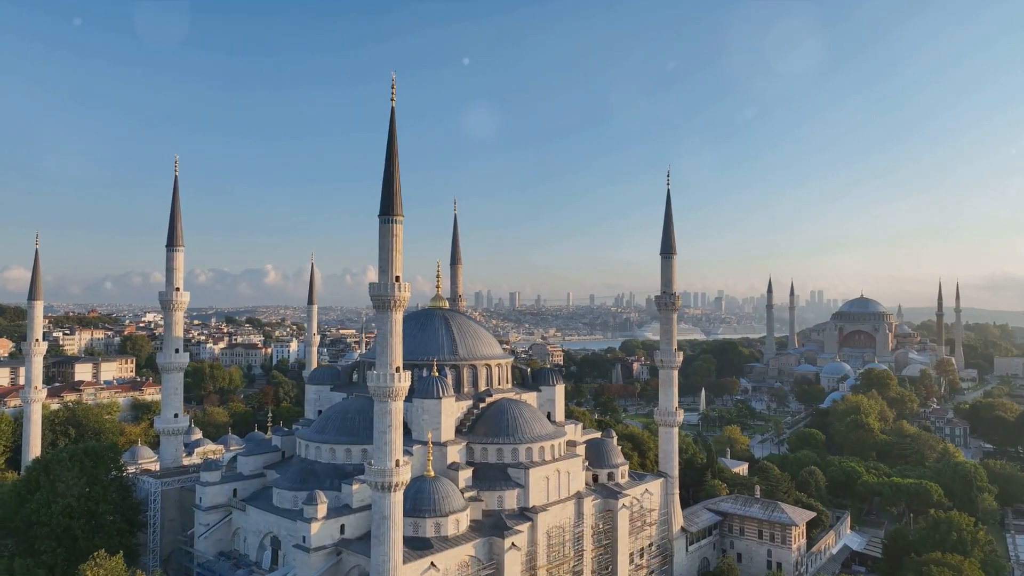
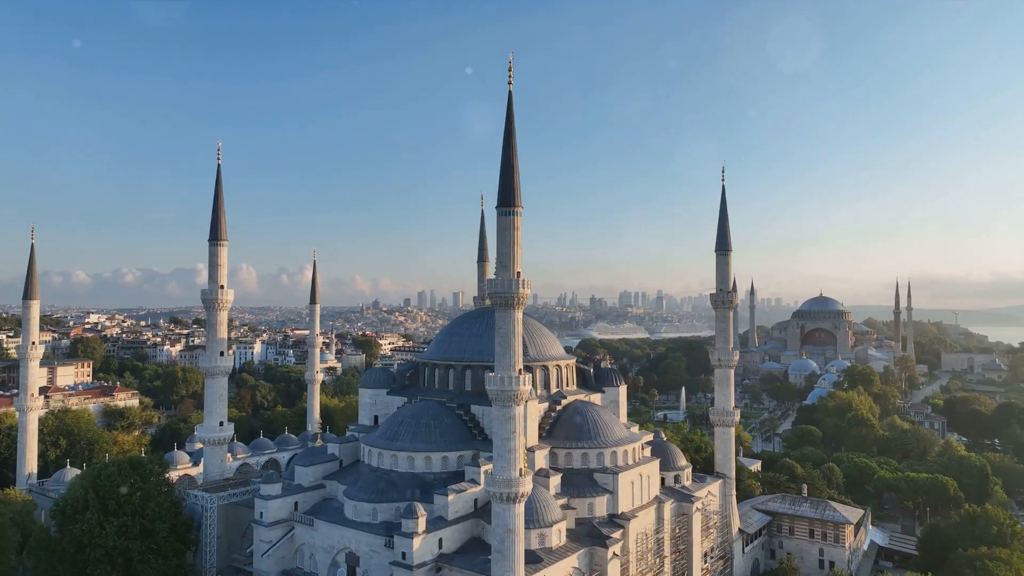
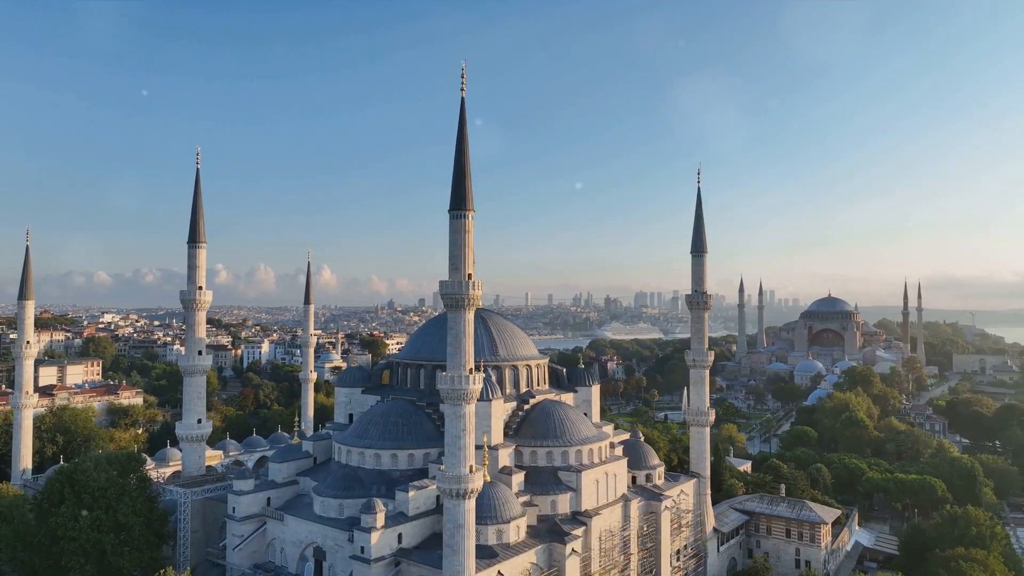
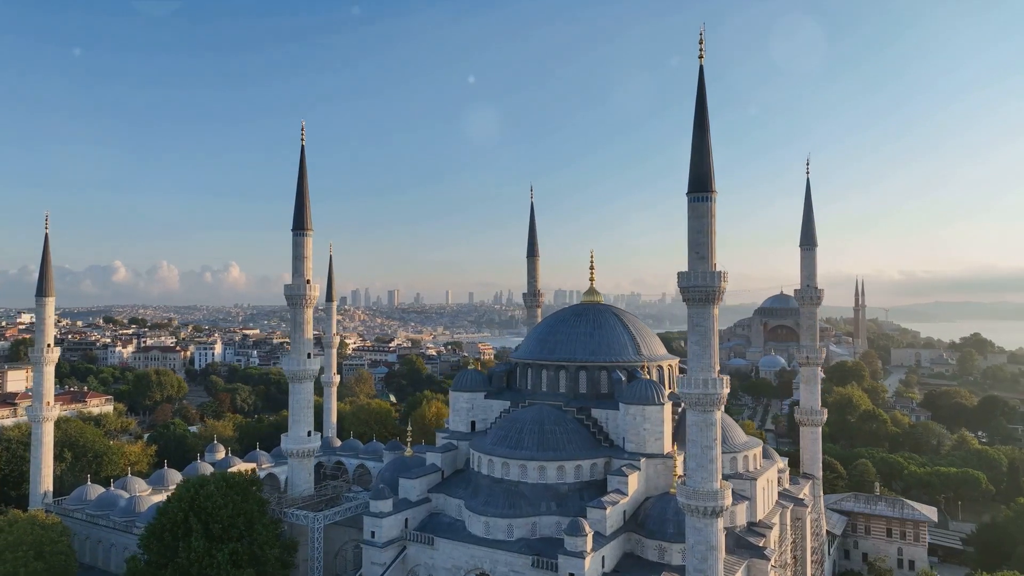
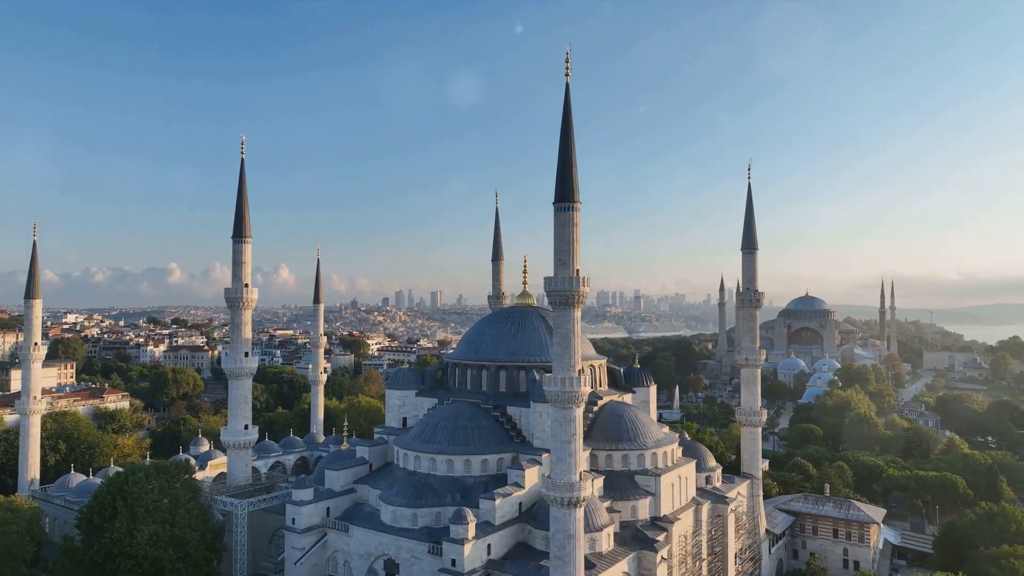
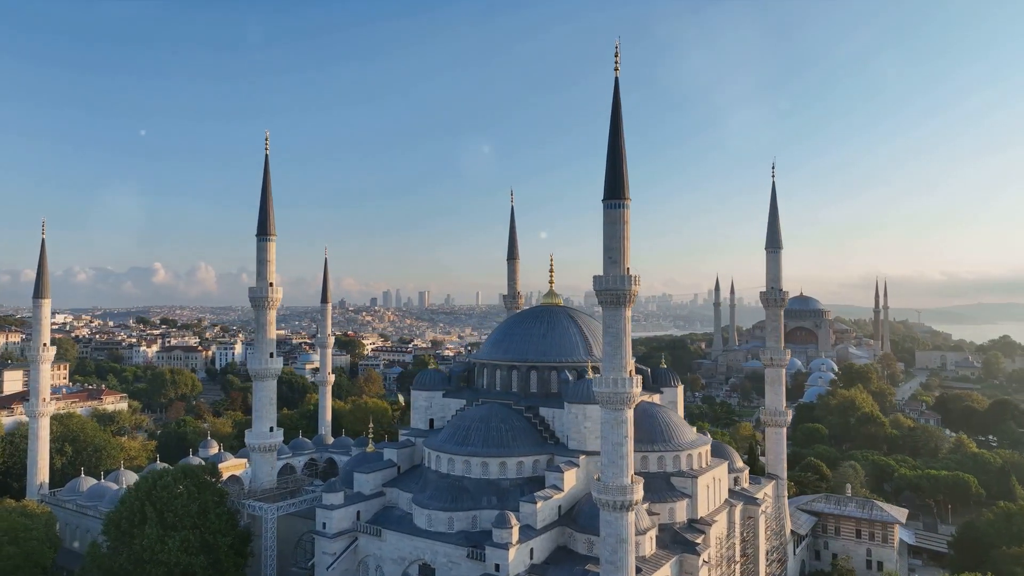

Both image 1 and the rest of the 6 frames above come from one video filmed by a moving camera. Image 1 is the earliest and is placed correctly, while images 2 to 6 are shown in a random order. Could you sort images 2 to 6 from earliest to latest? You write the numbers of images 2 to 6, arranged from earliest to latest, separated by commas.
3, 2, 5, 6, 4
